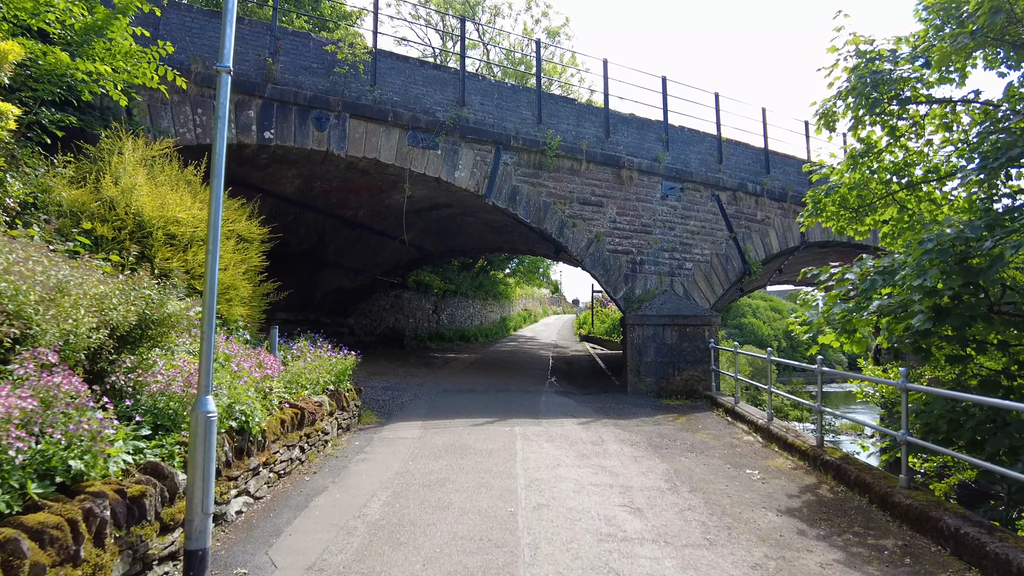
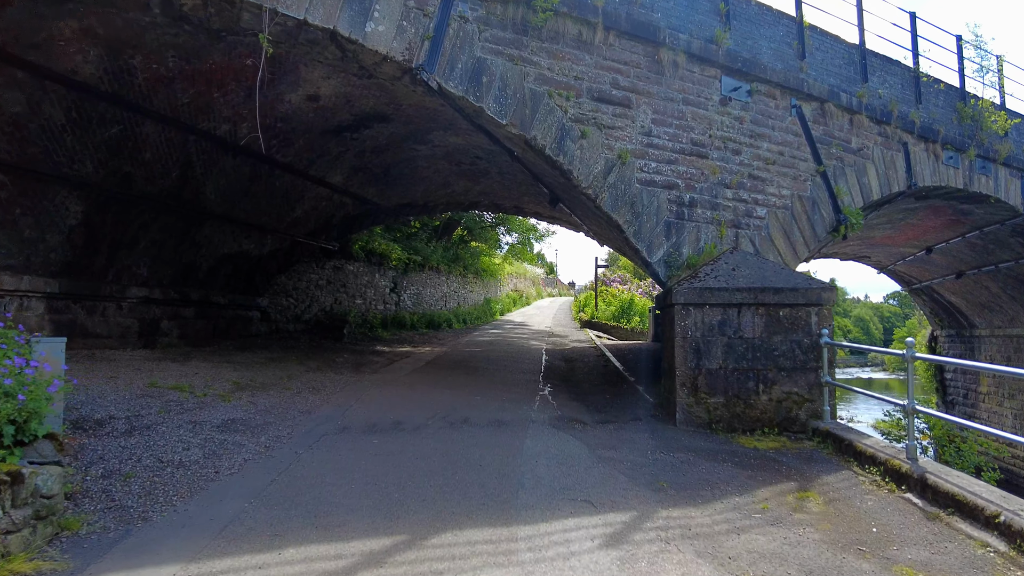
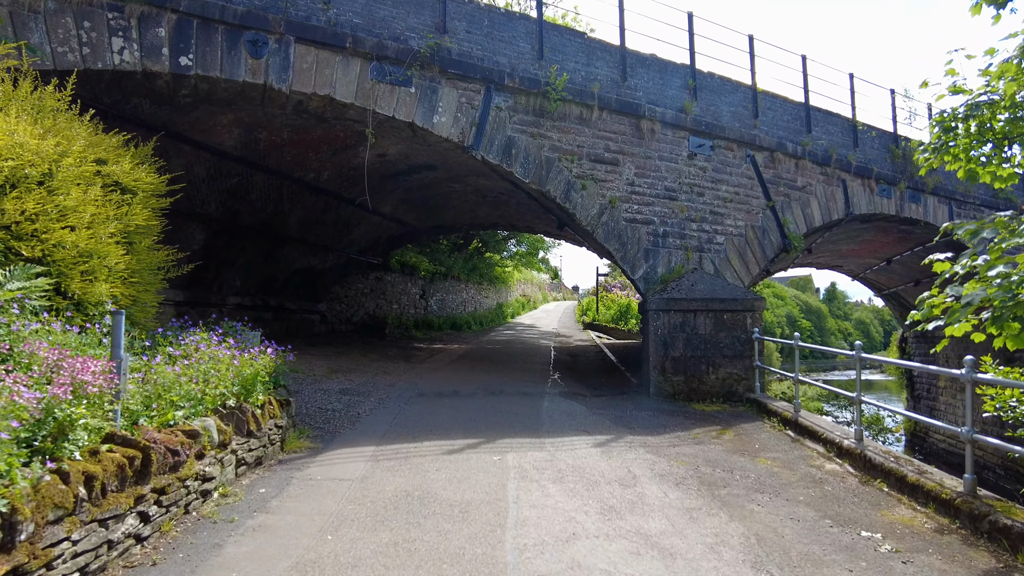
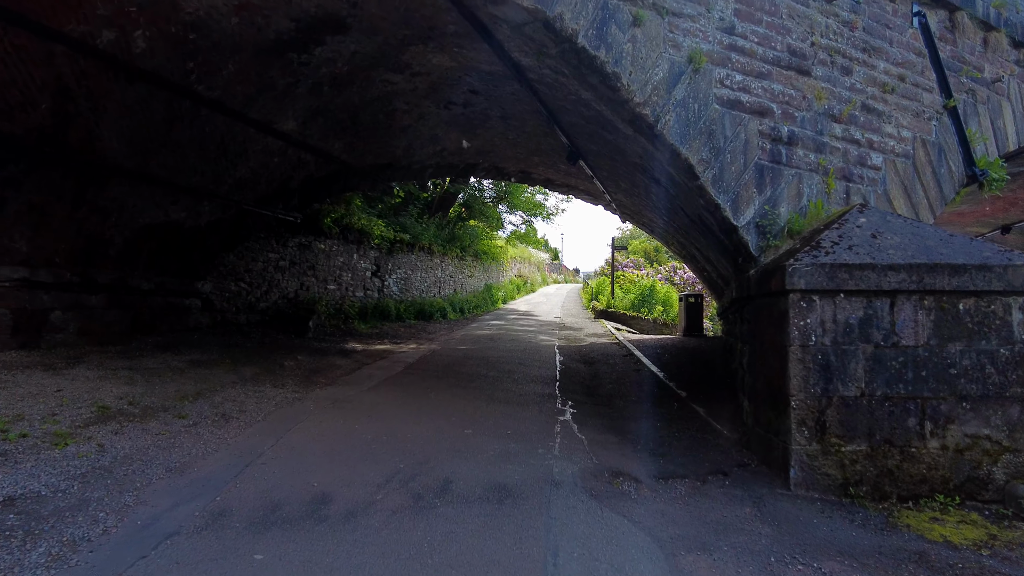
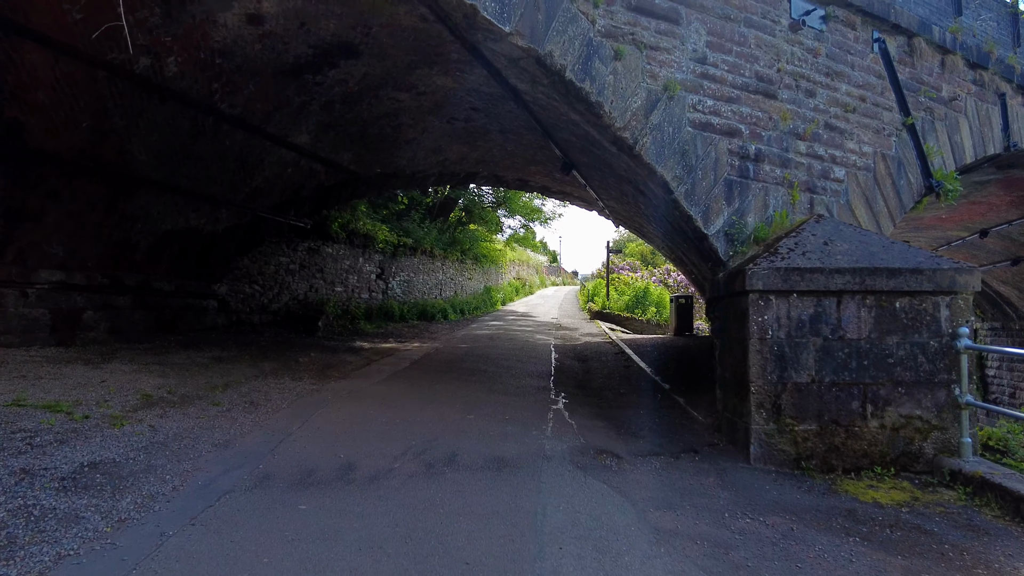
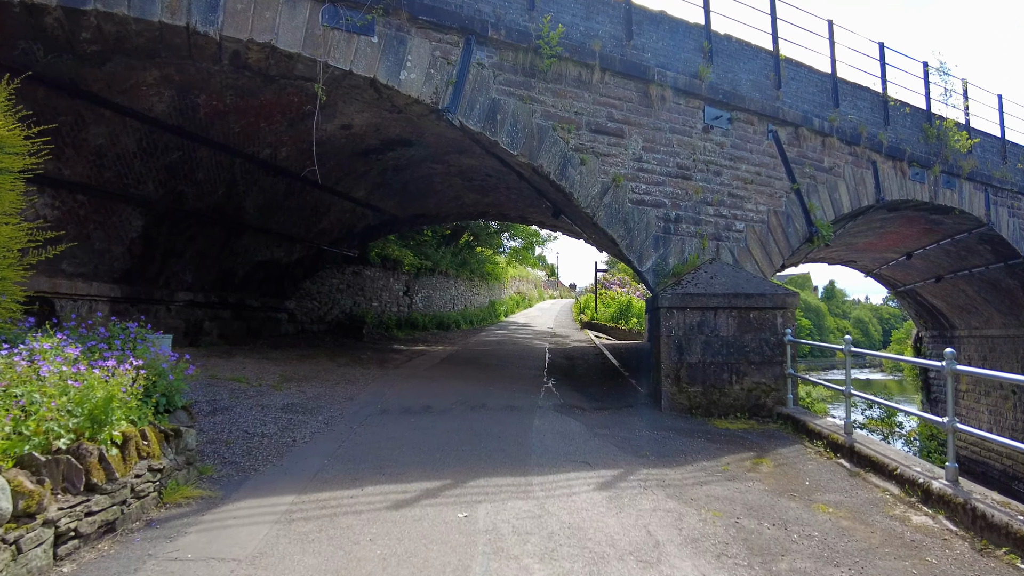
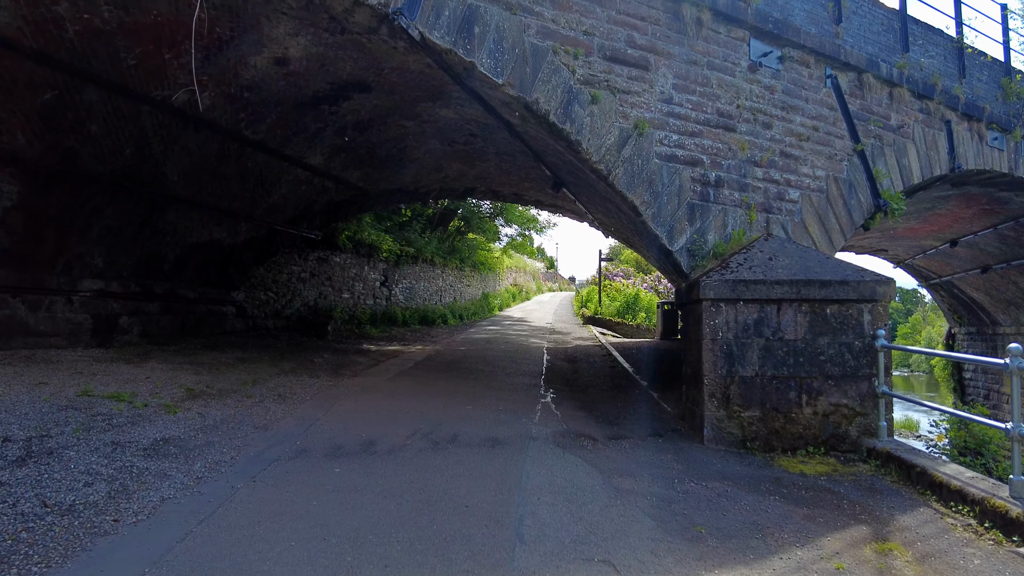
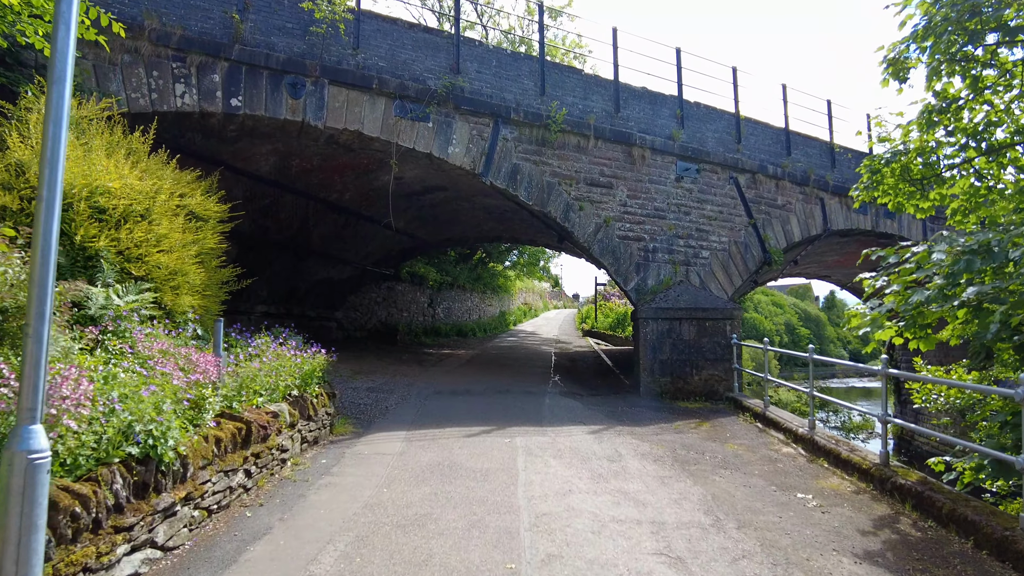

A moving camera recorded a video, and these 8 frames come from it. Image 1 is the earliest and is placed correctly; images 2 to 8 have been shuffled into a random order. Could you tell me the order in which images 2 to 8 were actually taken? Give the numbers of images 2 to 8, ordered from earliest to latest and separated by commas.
8, 3, 6, 2, 7, 5, 4
